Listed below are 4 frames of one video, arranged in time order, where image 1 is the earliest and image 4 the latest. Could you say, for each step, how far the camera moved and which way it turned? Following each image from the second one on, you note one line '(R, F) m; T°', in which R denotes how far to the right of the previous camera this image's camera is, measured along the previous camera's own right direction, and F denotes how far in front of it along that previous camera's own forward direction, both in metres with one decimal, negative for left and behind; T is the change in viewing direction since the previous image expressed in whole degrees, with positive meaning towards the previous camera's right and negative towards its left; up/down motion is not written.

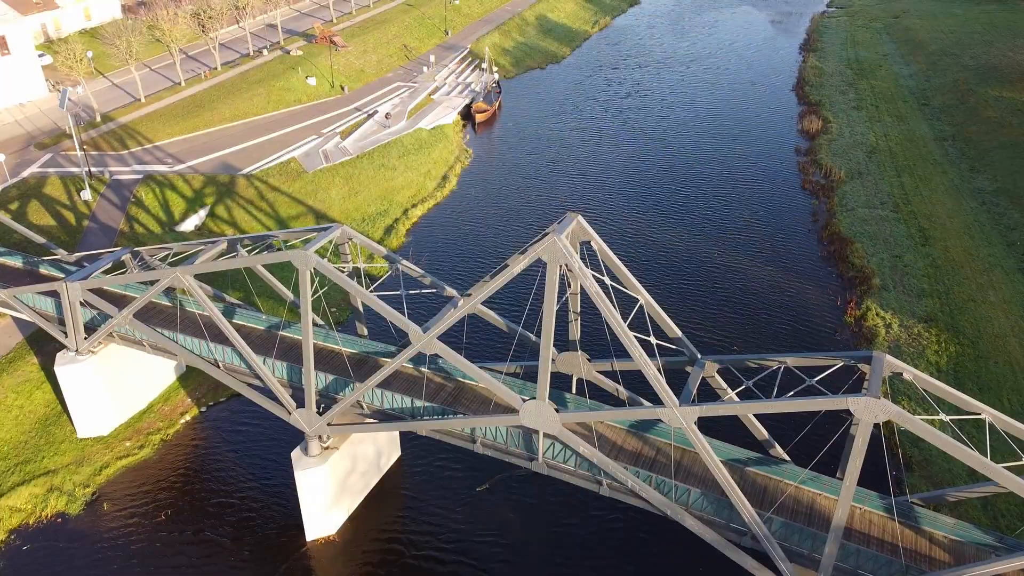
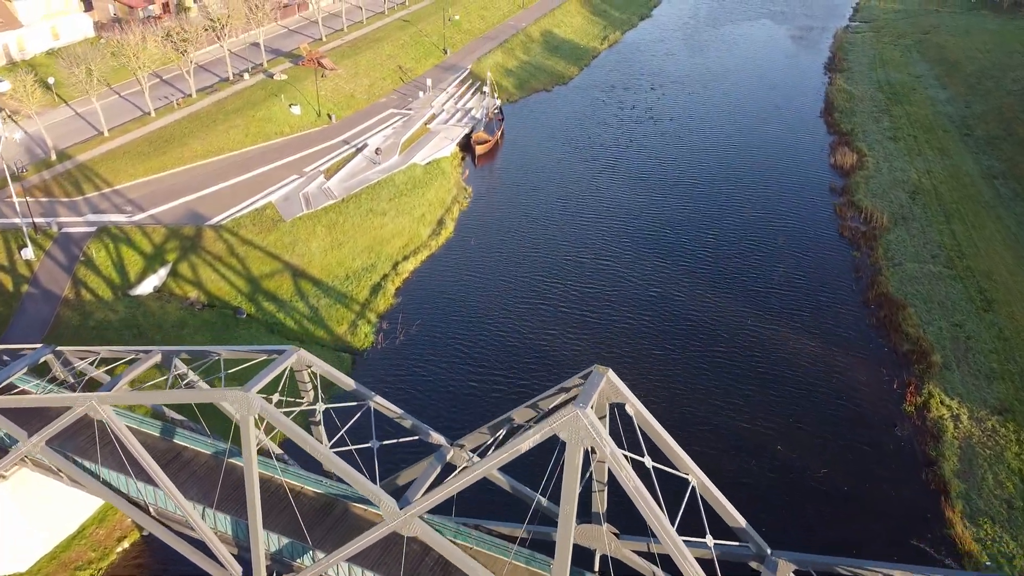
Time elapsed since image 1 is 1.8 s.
(0.0, +5.2) m; 0°
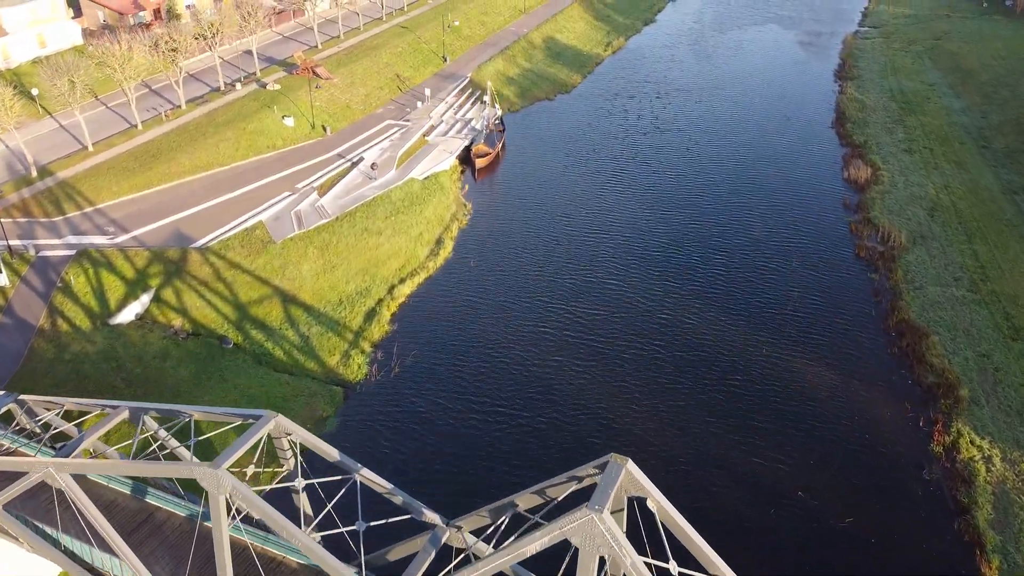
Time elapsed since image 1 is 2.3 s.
(0.0, +1.9) m; 0°
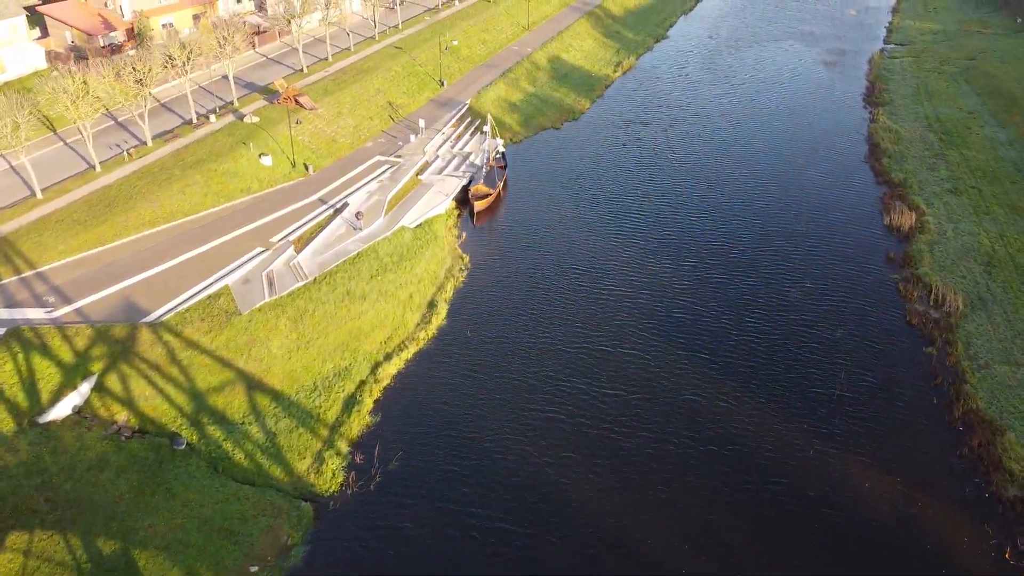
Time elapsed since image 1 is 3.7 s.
(0.0, +5.2) m; 0°
